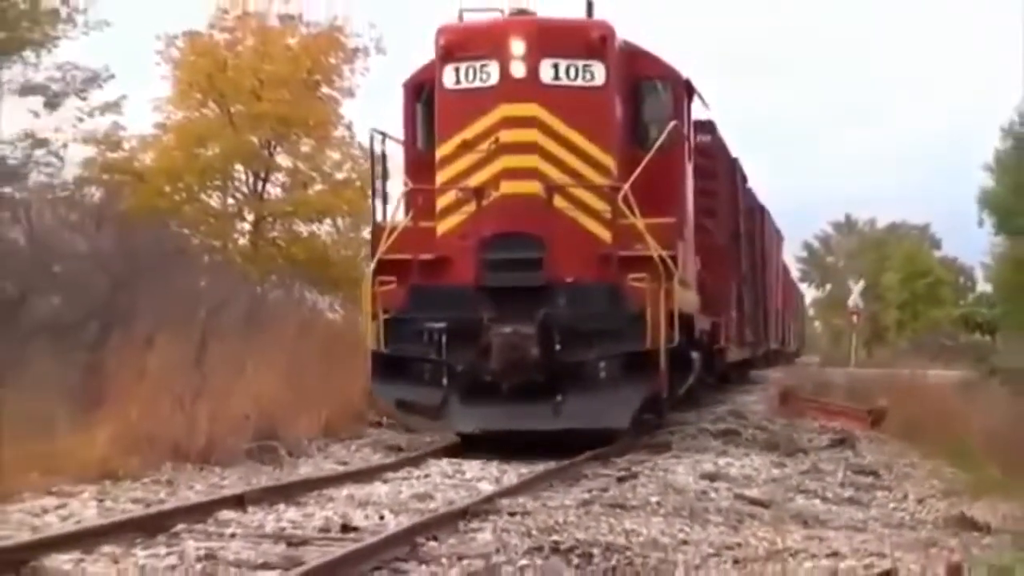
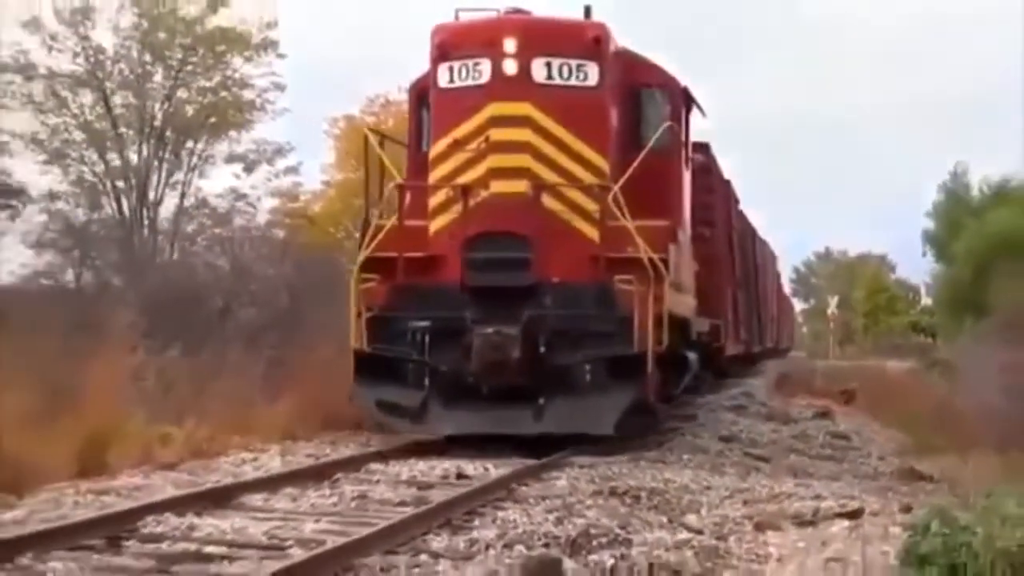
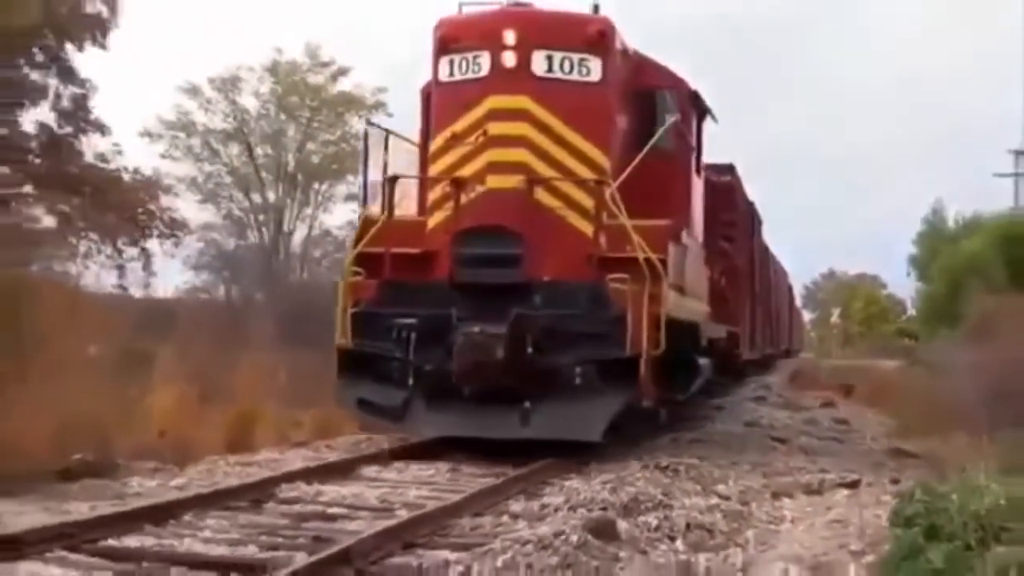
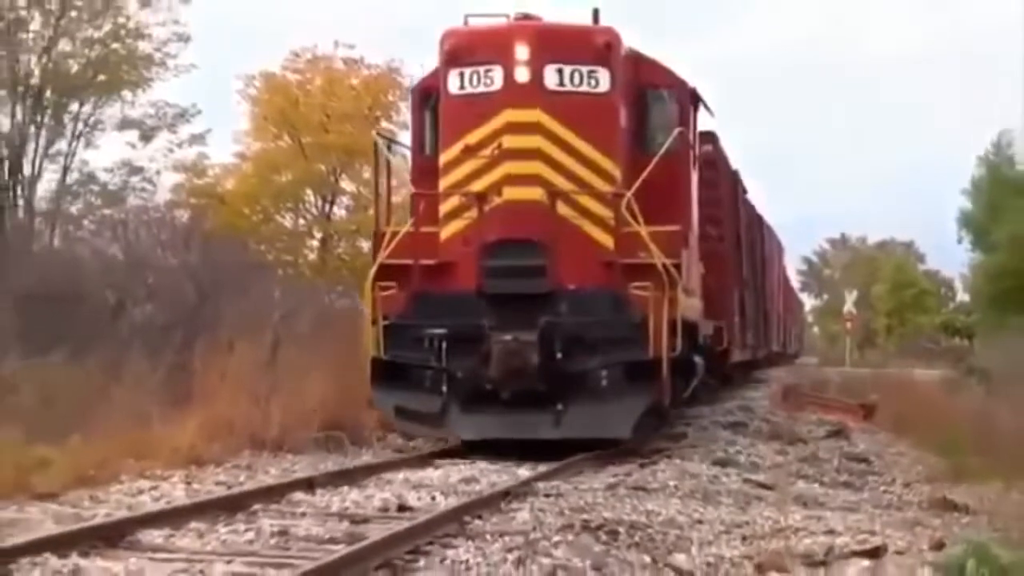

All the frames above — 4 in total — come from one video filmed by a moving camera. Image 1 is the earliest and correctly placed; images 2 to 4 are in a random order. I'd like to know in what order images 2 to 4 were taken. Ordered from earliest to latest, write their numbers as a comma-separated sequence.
4, 2, 3
